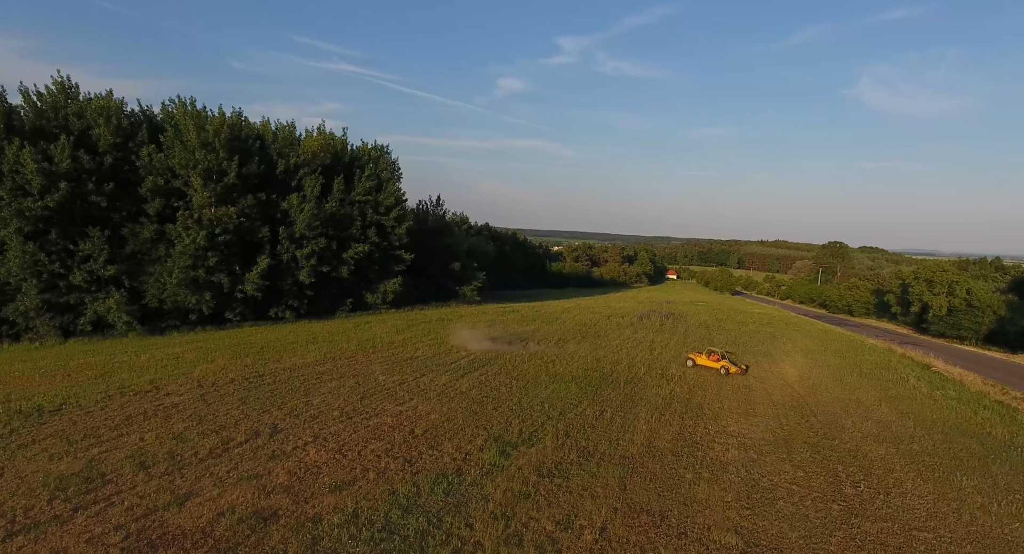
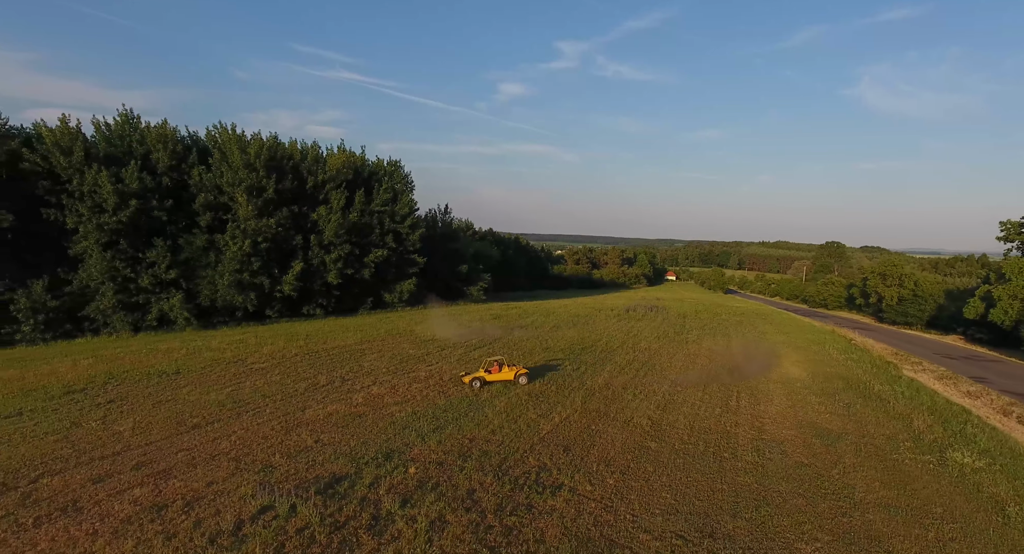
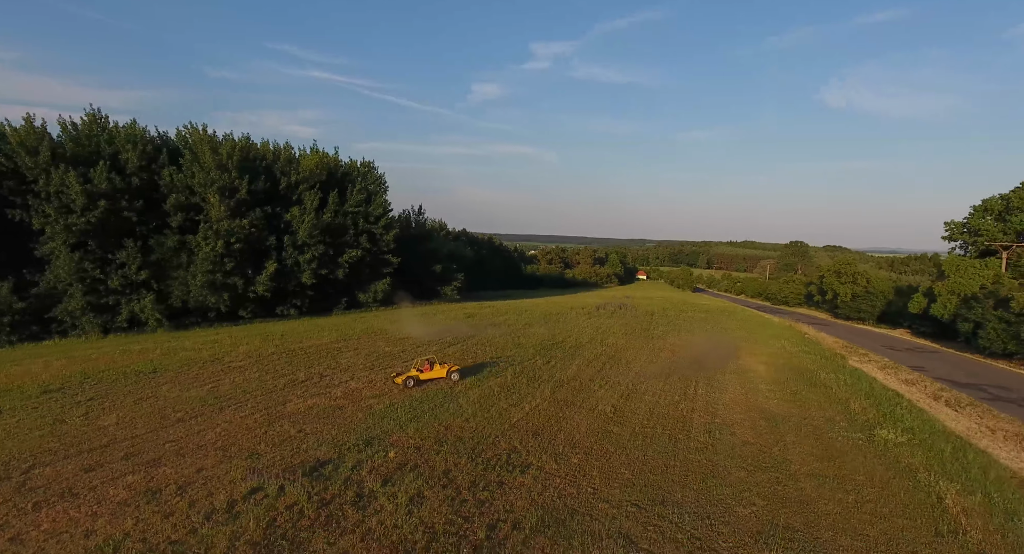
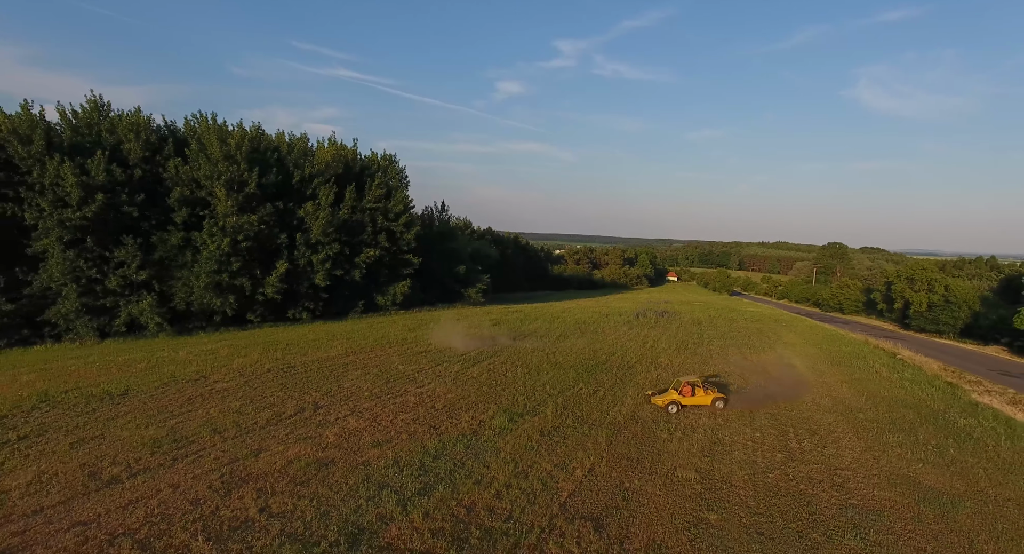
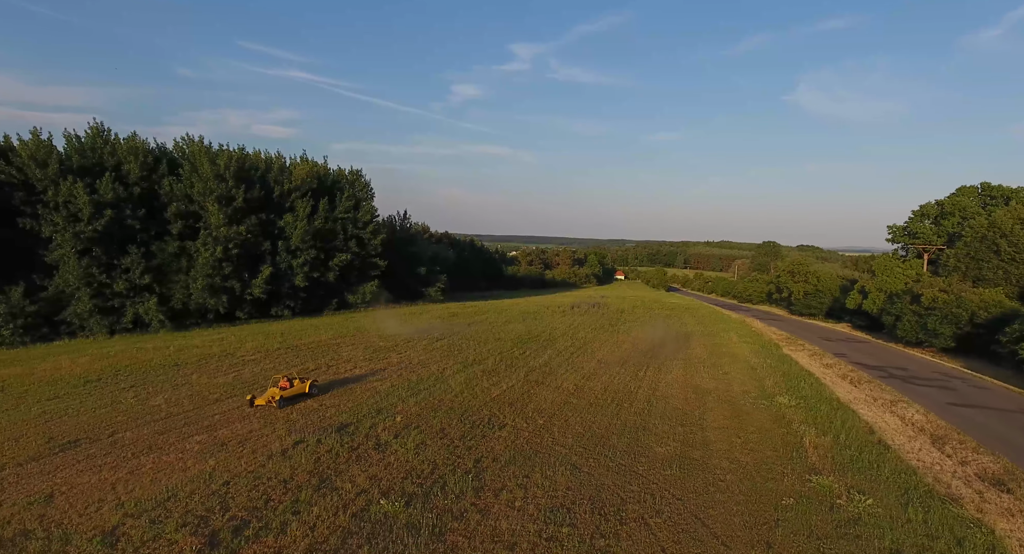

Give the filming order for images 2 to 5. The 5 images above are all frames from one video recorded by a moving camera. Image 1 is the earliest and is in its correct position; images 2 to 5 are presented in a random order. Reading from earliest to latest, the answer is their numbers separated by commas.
4, 2, 3, 5
